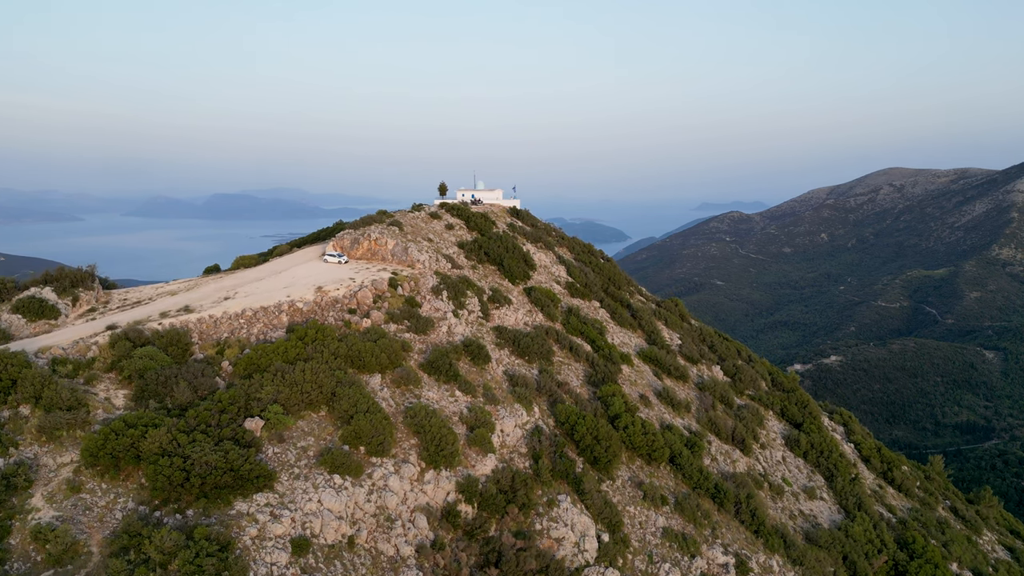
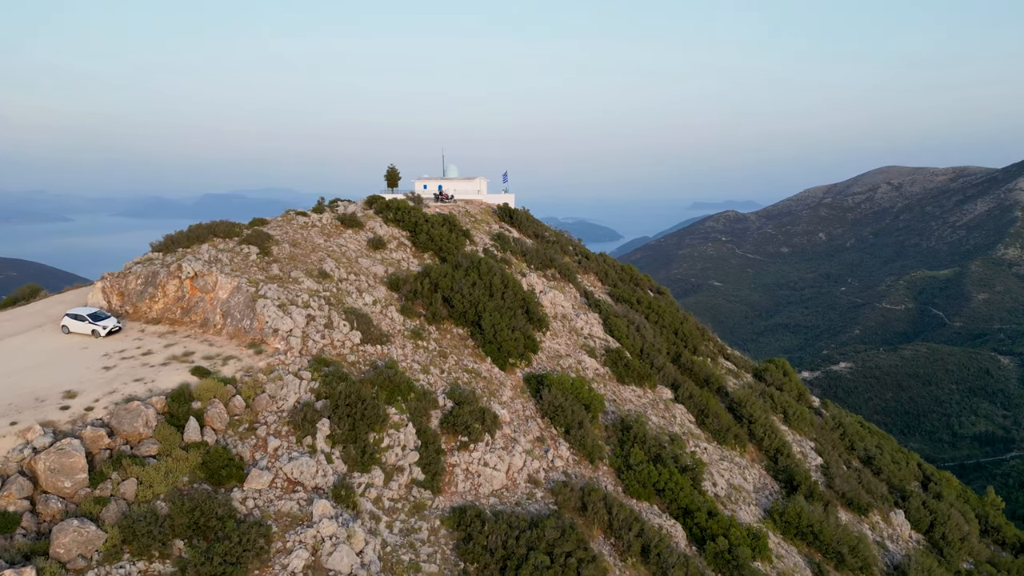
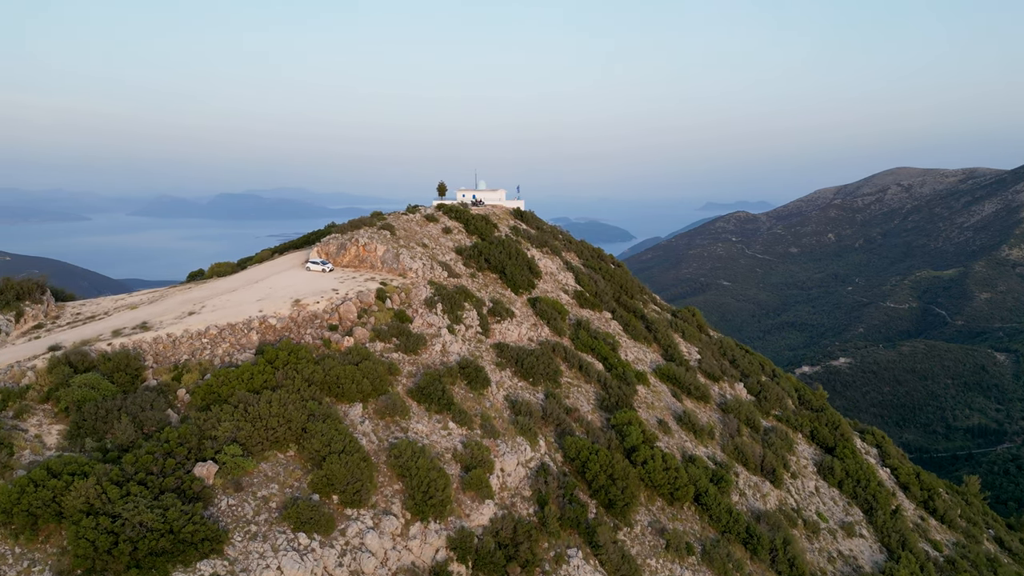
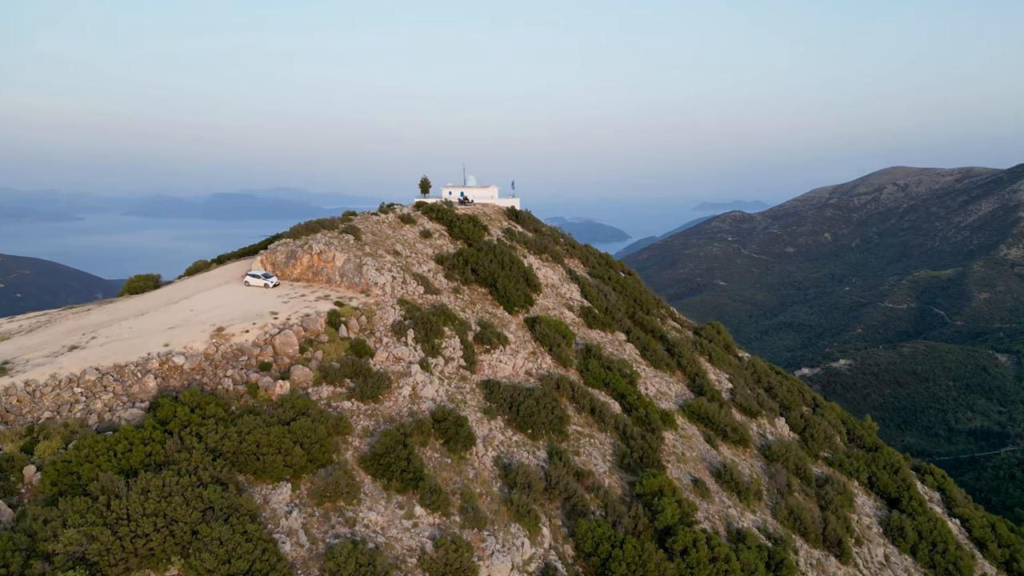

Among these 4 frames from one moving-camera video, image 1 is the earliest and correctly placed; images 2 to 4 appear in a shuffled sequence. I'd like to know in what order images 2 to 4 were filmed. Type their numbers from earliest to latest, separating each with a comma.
3, 4, 2
